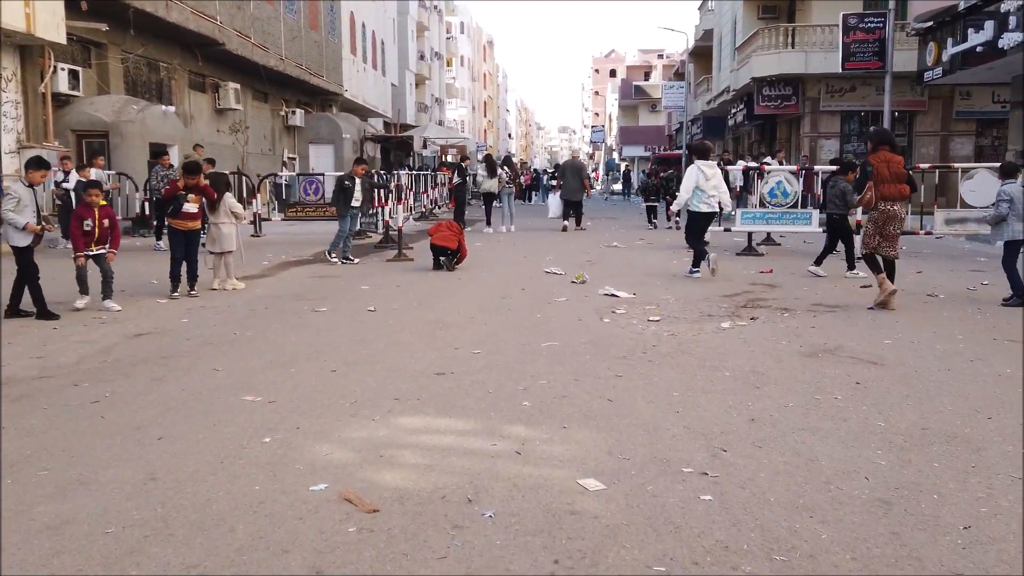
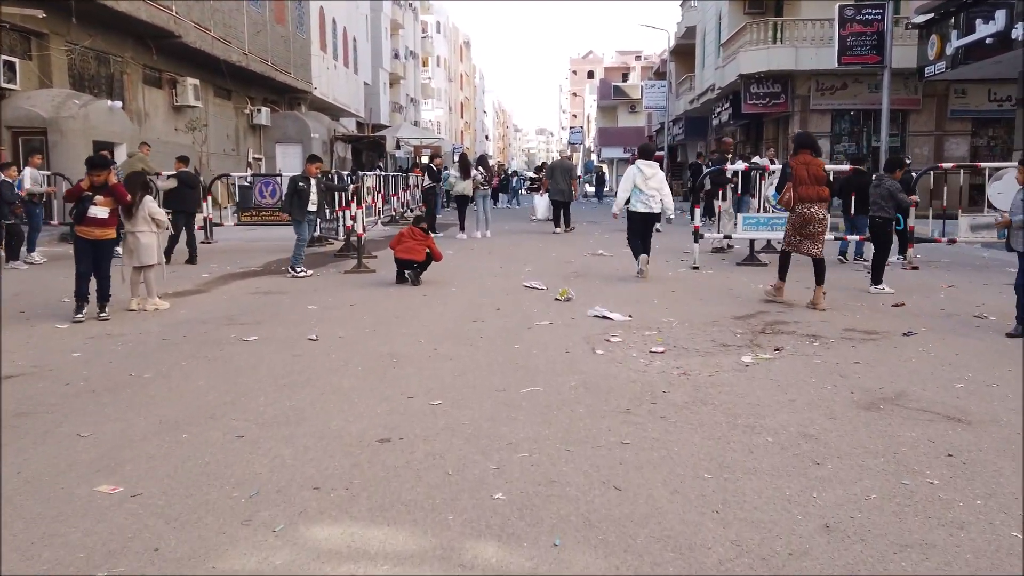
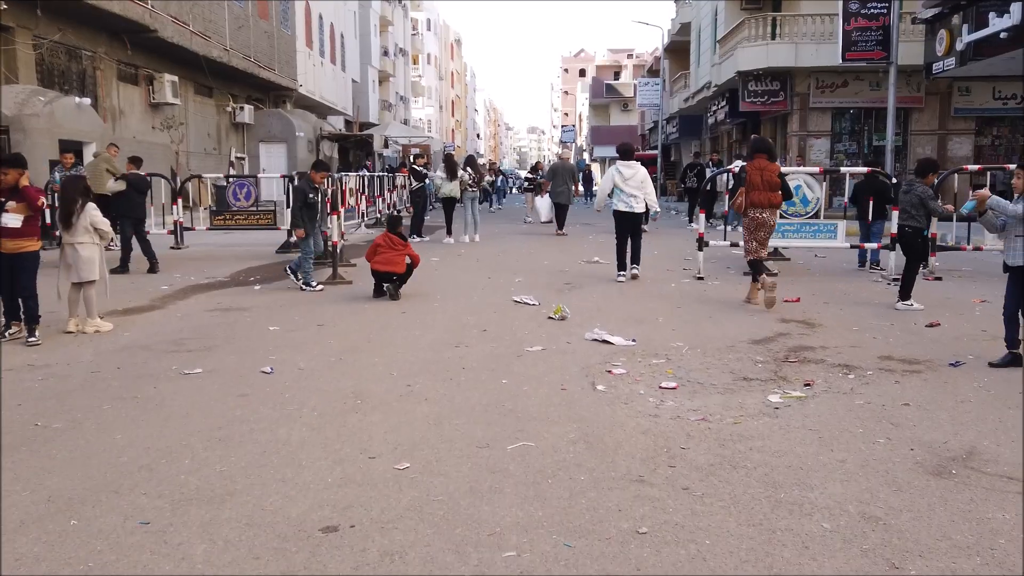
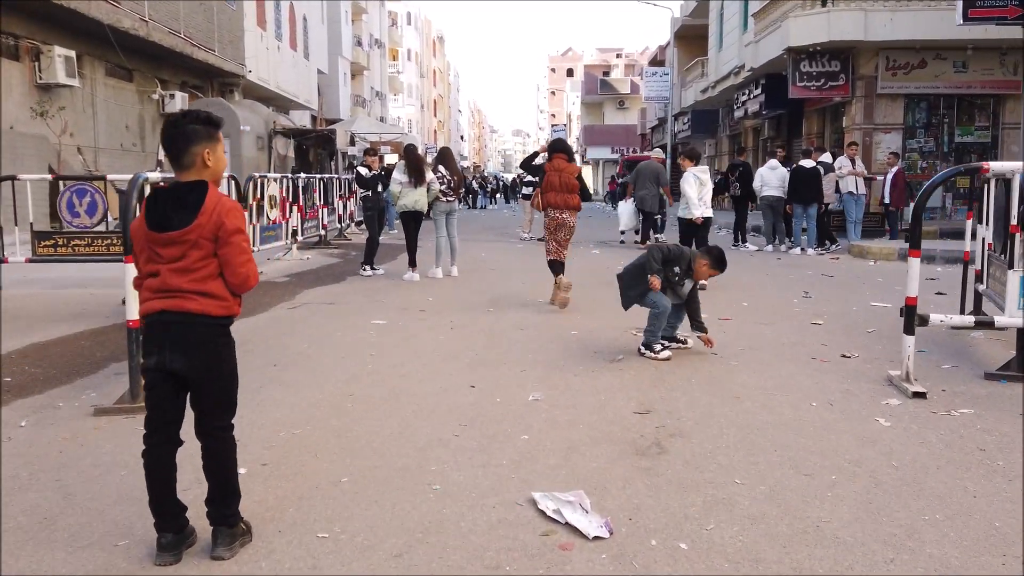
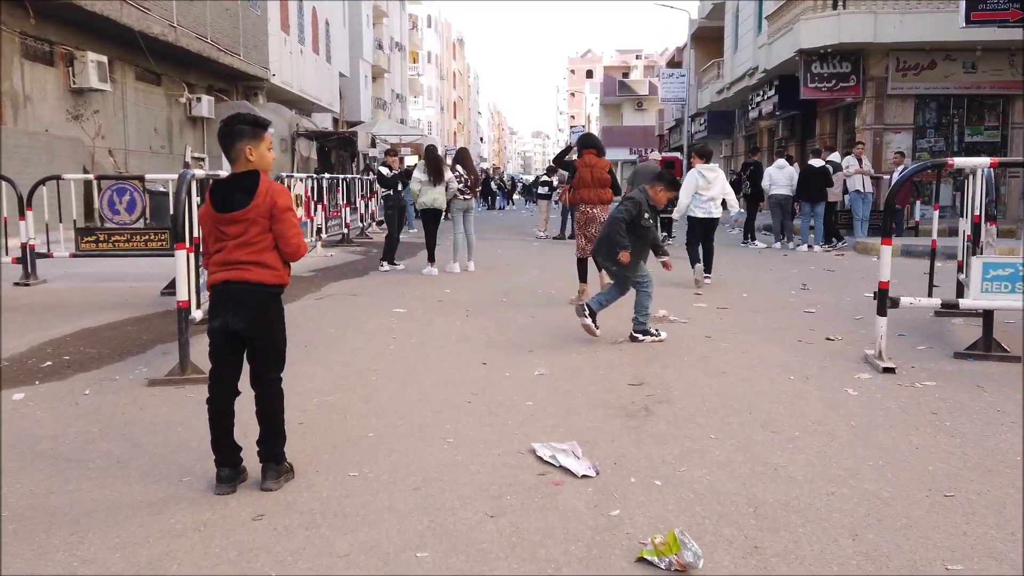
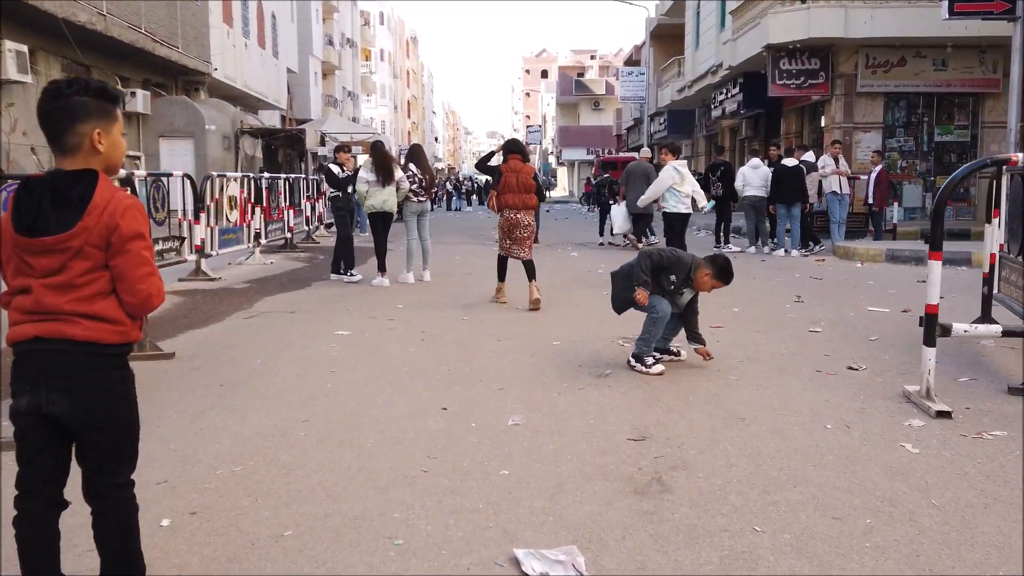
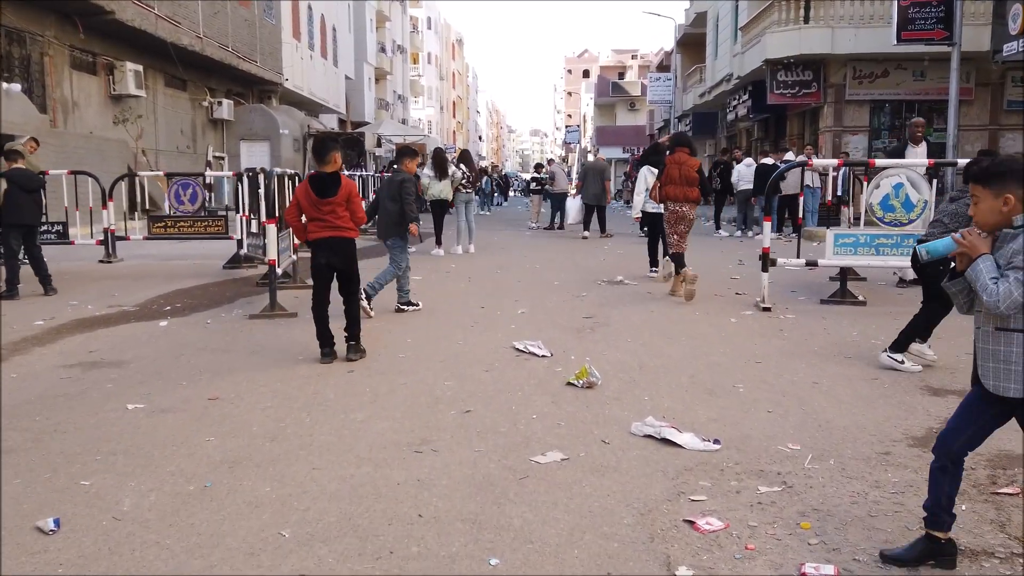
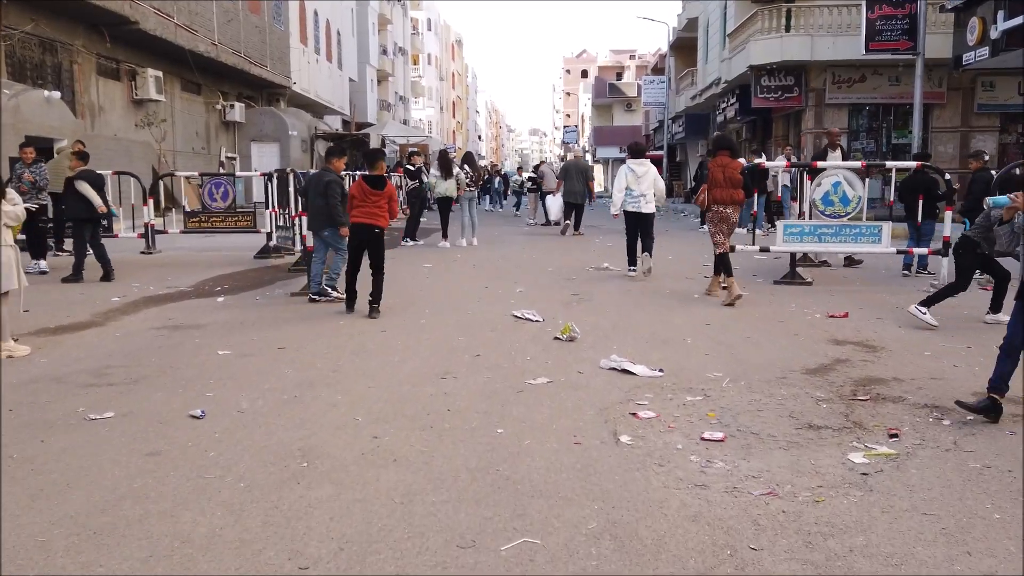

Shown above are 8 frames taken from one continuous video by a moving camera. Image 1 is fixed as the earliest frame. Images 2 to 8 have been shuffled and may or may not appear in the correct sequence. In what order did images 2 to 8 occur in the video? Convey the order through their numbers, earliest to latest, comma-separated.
2, 3, 8, 7, 5, 4, 6
